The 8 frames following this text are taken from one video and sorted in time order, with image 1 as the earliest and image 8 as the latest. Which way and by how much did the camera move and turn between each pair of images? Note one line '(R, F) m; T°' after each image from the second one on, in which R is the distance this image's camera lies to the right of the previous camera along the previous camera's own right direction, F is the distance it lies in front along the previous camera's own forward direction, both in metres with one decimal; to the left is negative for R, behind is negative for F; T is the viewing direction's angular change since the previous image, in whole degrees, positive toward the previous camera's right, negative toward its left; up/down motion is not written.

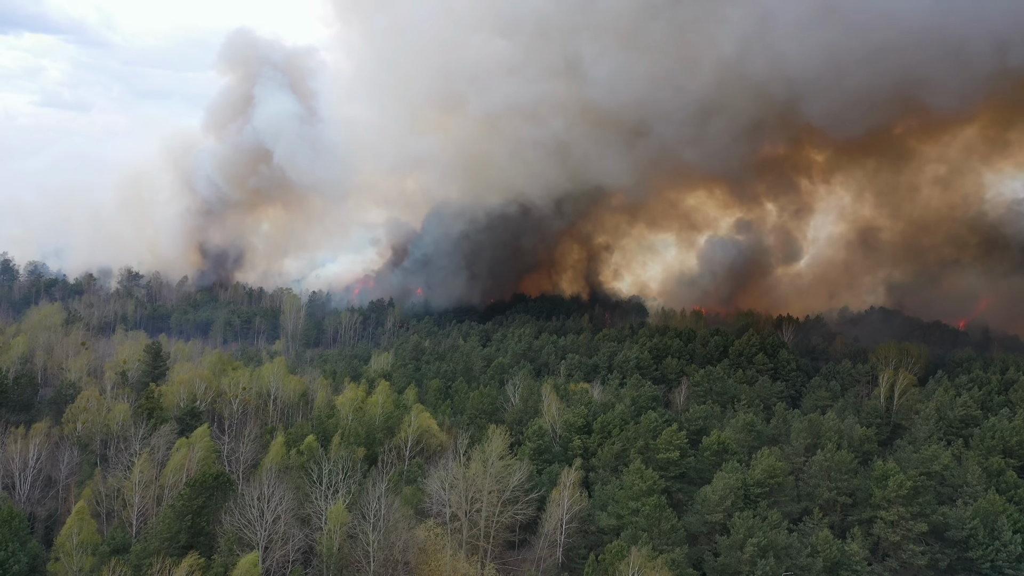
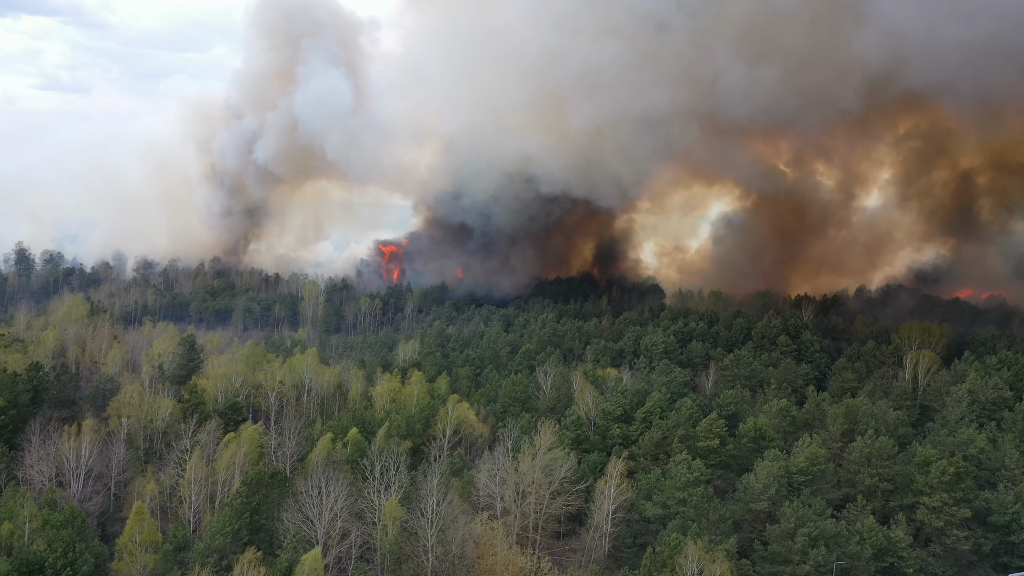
(-2.5, 0.0) m; 0°
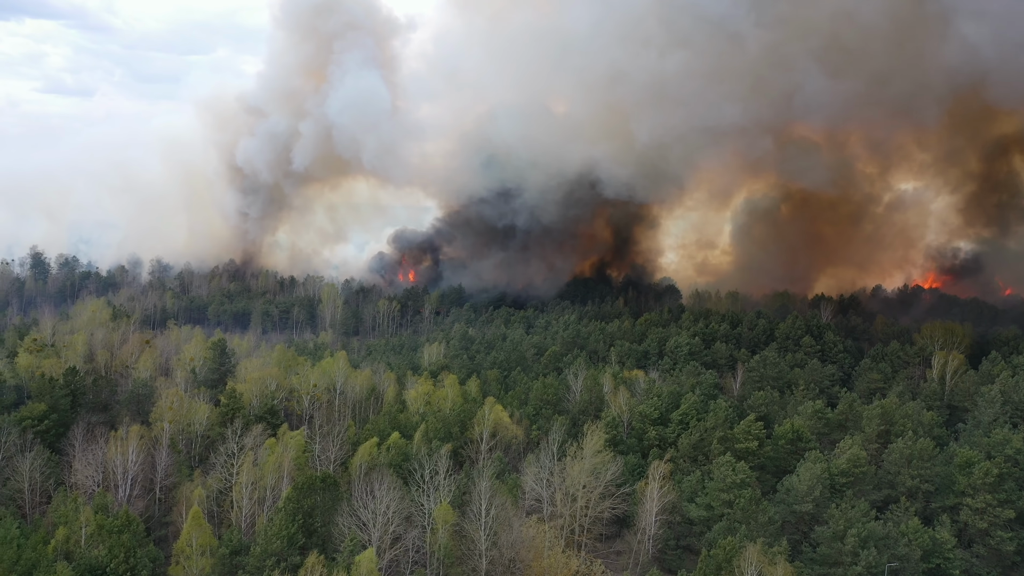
(-2.7, -0.2) m; 0°
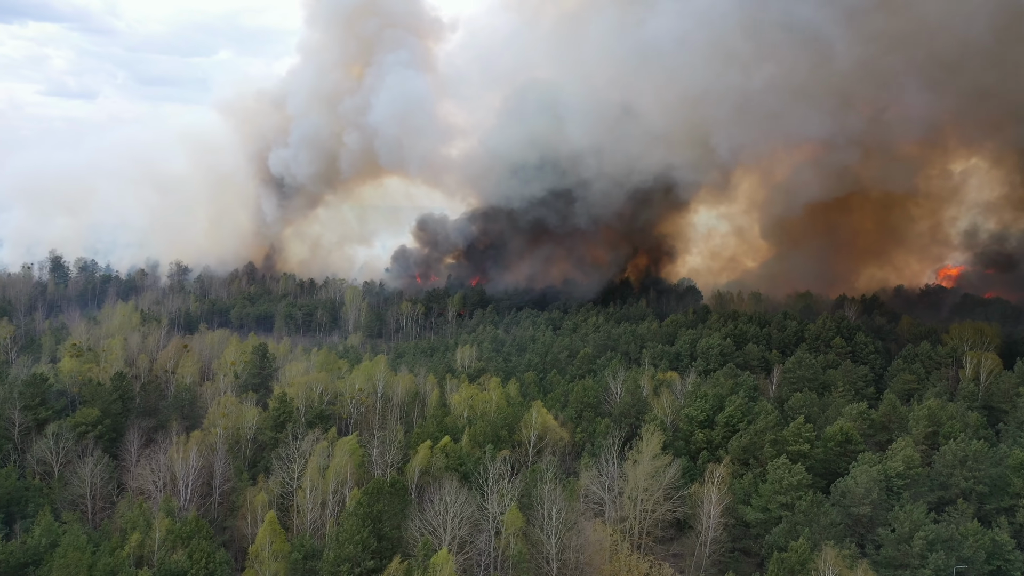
(-3.6, -0.2) m; 0°
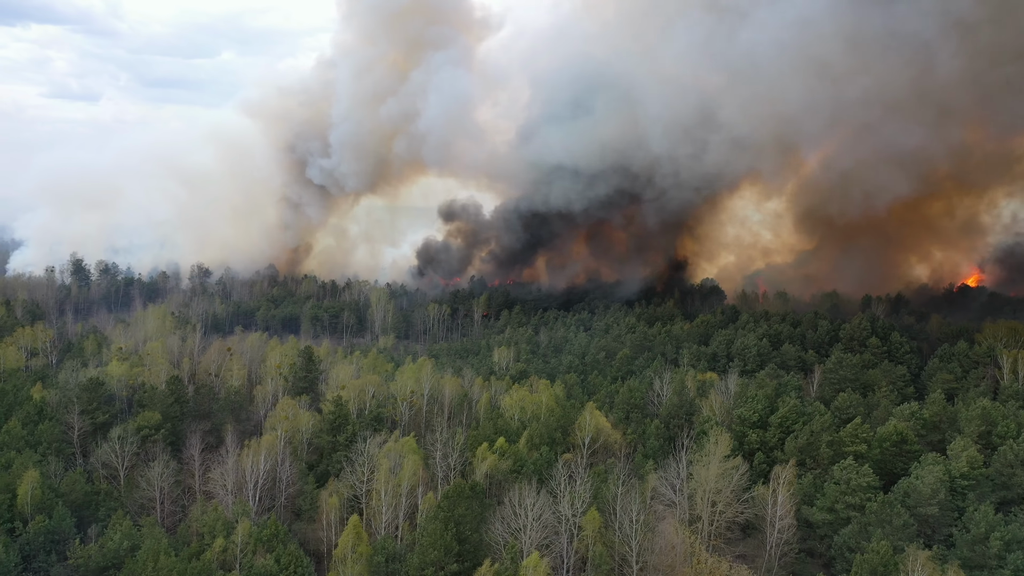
(-4.2, -0.2) m; 0°
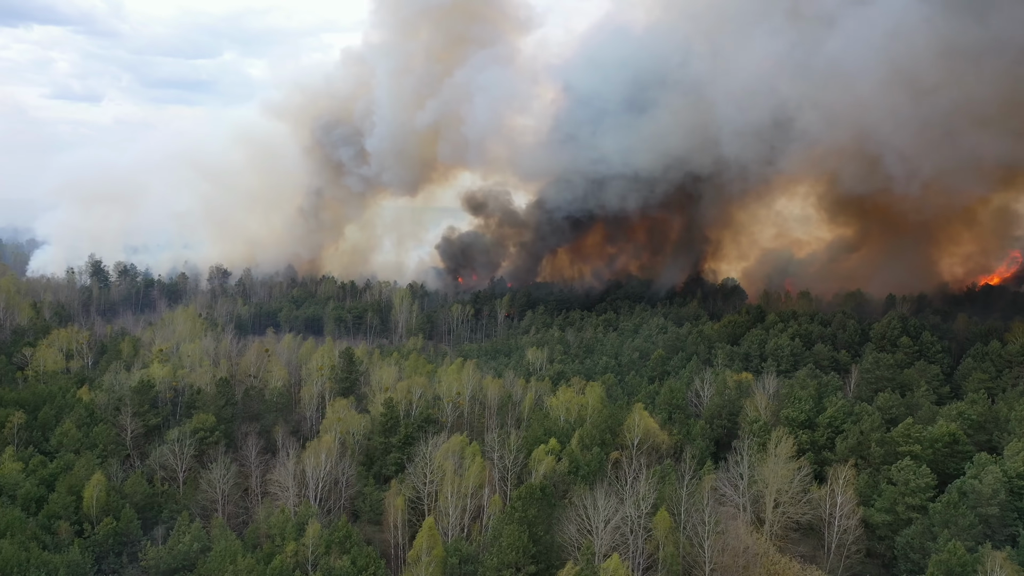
(-3.8, -0.1) m; 0°
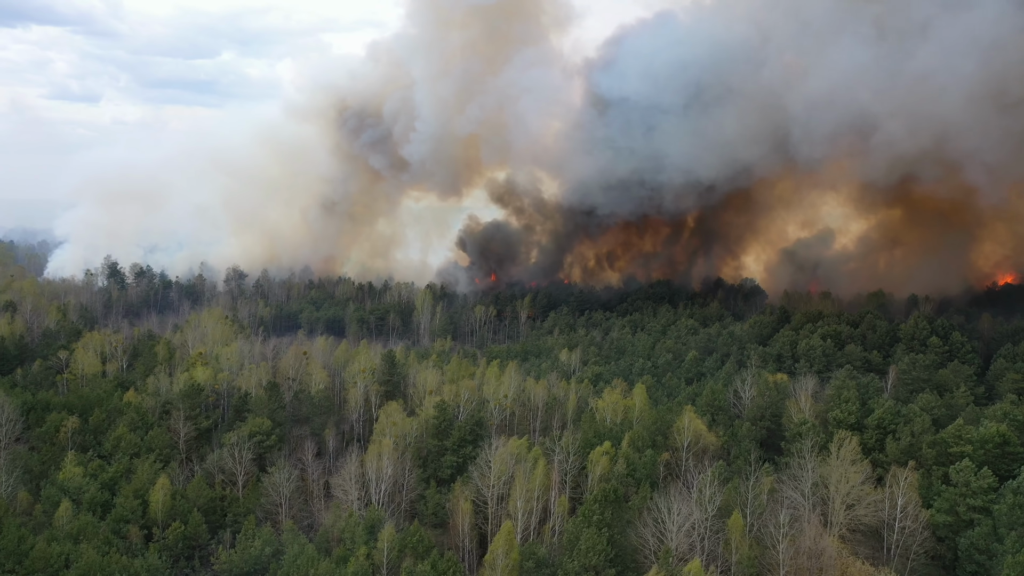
(-4.1, -0.1) m; 0°
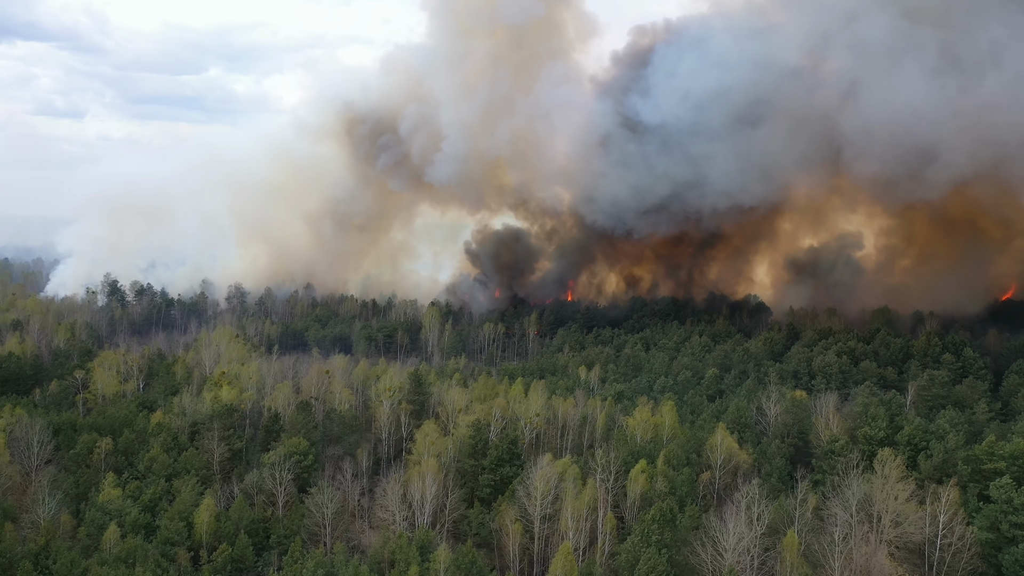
(-3.8, -0.2) m; +1°
